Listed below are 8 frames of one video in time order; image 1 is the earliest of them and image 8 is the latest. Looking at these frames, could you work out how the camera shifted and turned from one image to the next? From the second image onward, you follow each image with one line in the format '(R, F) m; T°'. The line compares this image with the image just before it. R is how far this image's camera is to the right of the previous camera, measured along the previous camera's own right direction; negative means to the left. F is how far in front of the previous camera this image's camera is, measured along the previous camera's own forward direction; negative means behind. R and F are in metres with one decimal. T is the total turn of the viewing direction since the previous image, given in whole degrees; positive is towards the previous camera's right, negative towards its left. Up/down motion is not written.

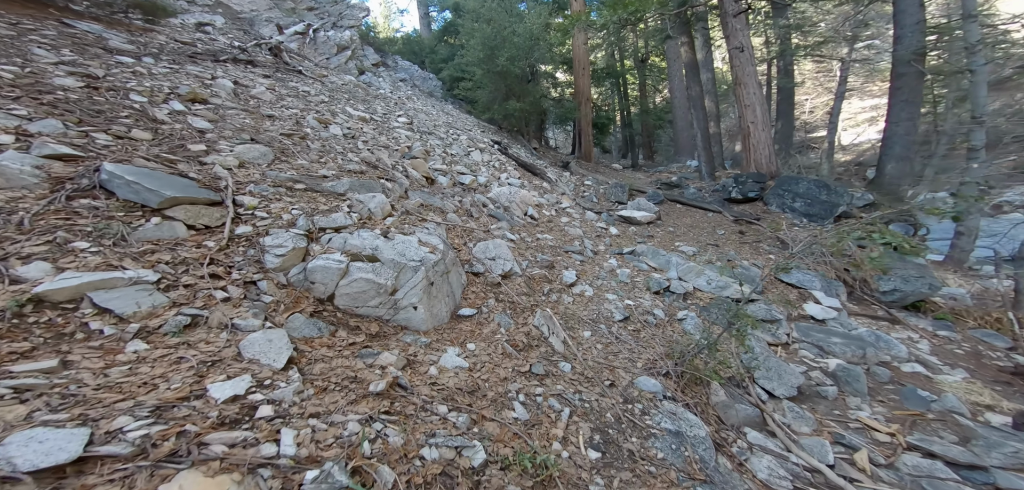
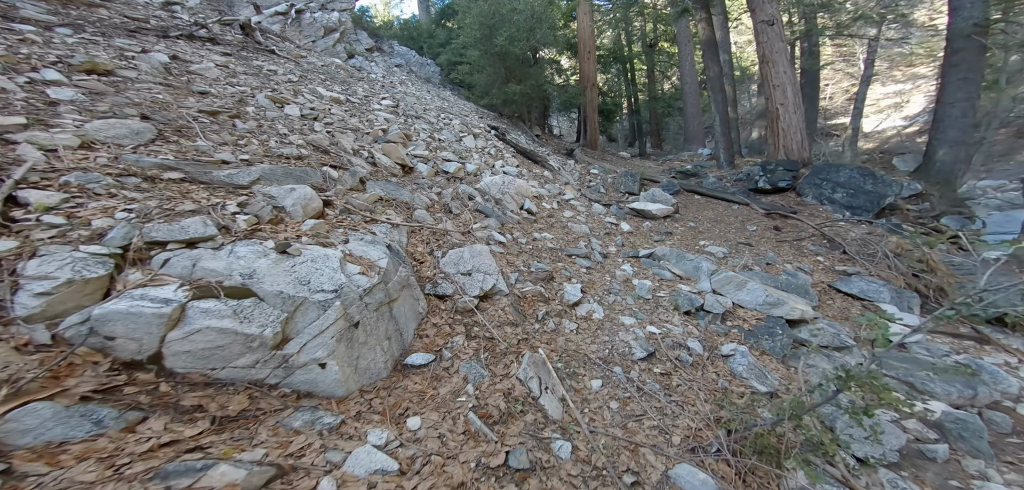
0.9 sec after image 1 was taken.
(+0.2, +1.1) m; -1°
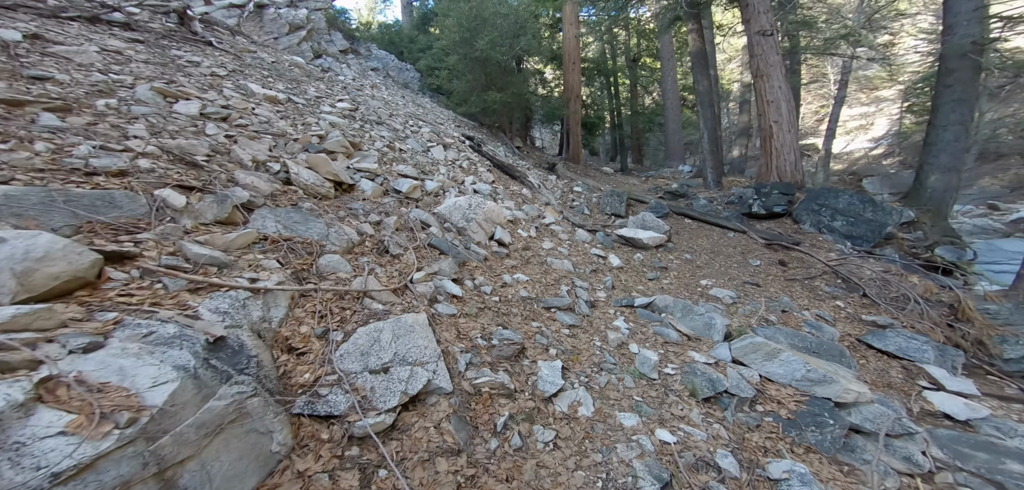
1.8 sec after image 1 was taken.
(+0.2, +1.1) m; +3°
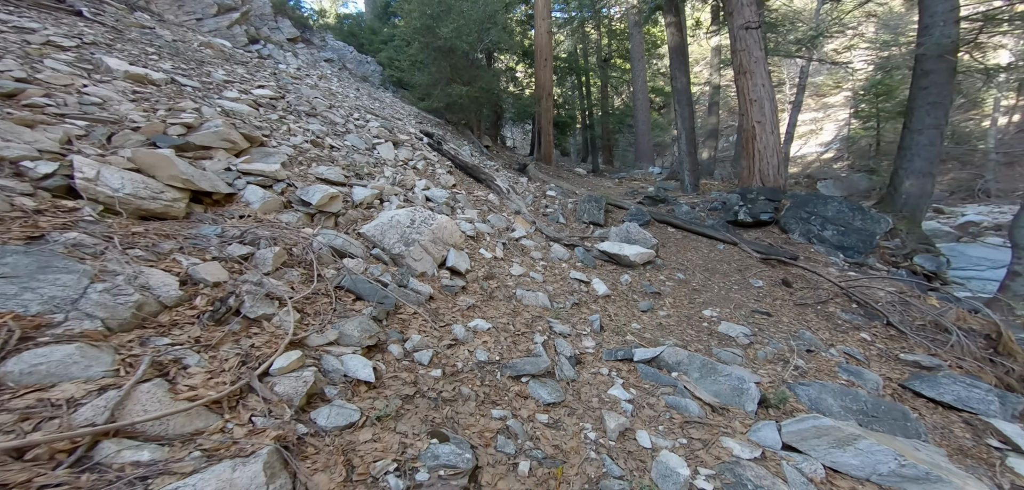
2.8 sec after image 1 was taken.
(+0.1, +1.1) m; +4°
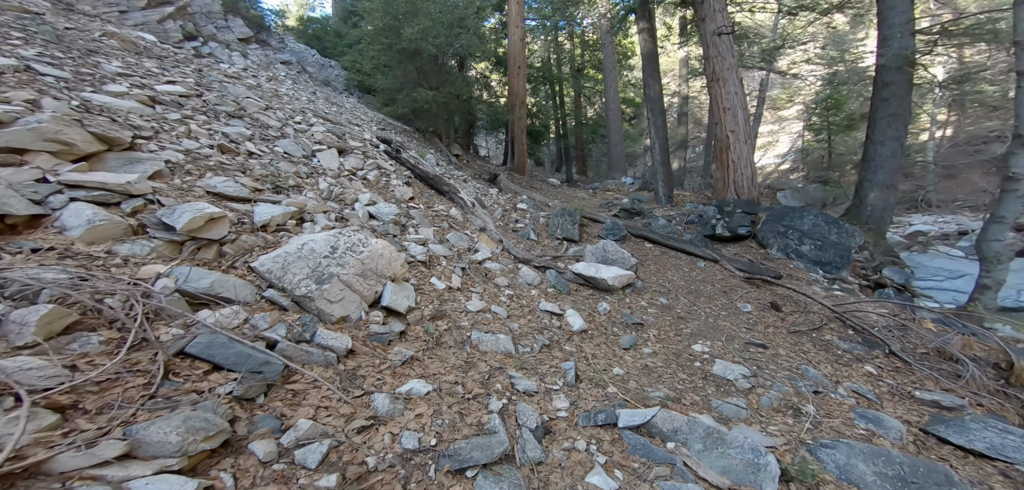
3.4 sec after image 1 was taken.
(+0.1, +0.7) m; +4°
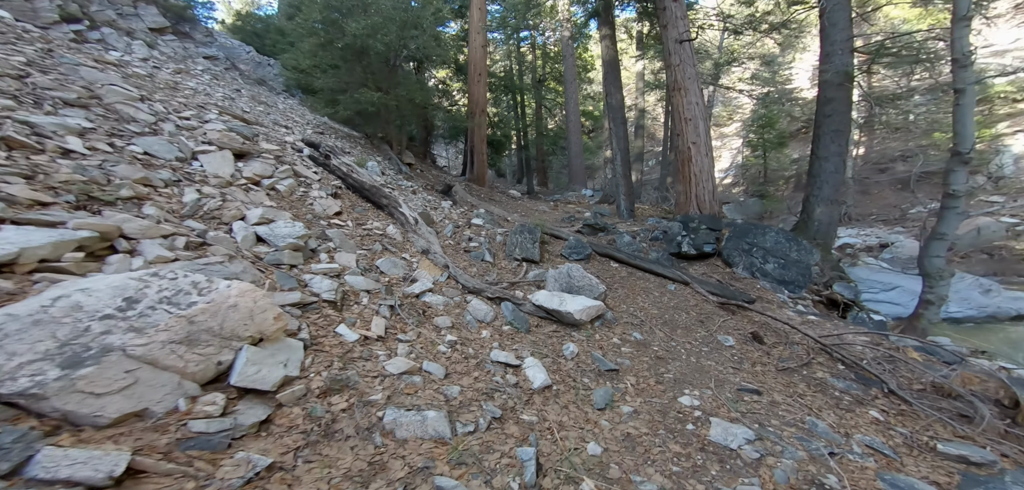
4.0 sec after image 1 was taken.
(+0.1, +0.8) m; +6°
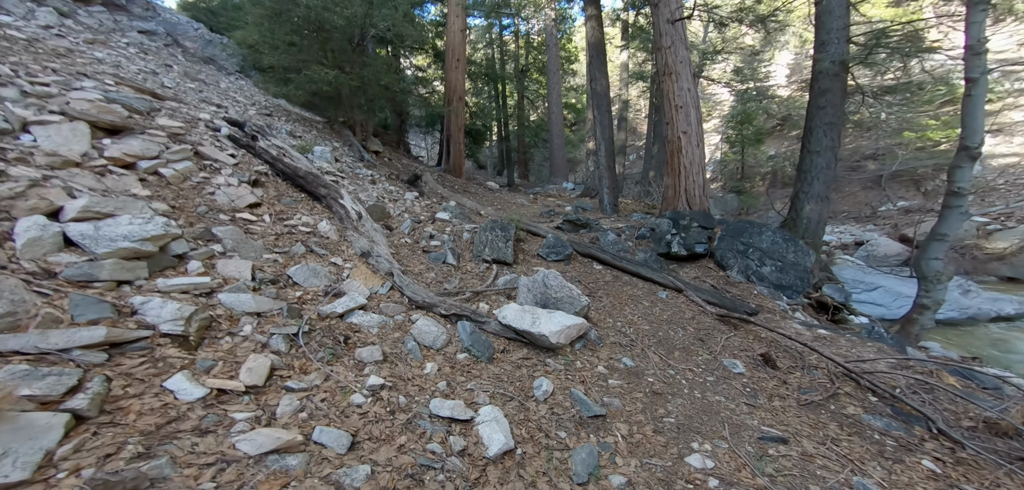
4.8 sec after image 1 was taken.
(+0.2, +0.8) m; +3°
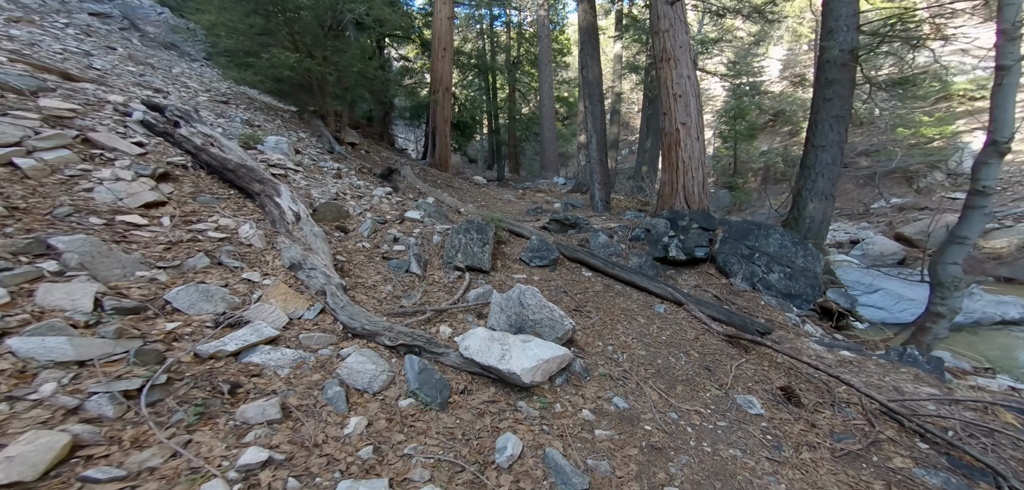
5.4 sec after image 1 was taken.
(+0.2, +0.6) m; +1°
